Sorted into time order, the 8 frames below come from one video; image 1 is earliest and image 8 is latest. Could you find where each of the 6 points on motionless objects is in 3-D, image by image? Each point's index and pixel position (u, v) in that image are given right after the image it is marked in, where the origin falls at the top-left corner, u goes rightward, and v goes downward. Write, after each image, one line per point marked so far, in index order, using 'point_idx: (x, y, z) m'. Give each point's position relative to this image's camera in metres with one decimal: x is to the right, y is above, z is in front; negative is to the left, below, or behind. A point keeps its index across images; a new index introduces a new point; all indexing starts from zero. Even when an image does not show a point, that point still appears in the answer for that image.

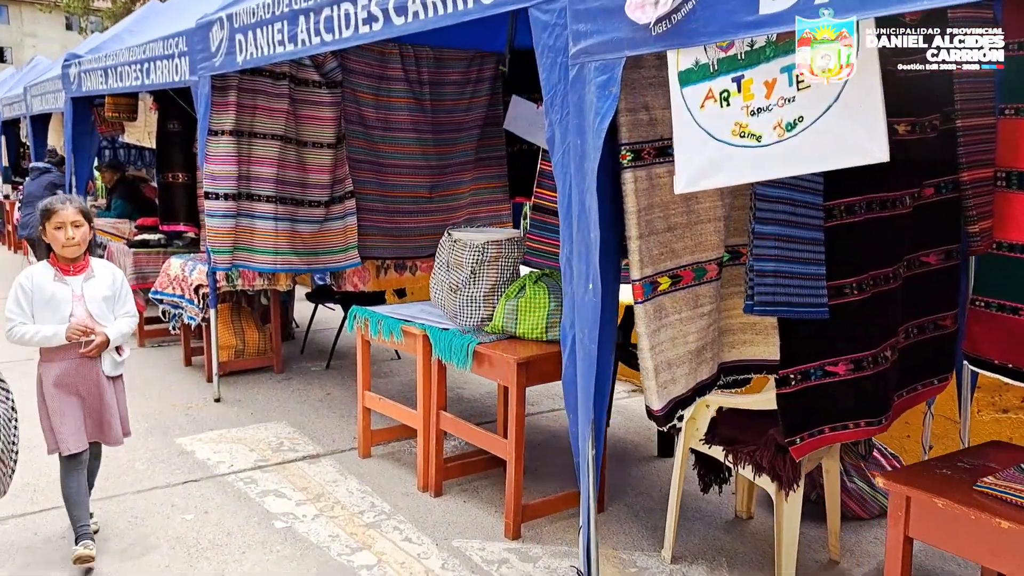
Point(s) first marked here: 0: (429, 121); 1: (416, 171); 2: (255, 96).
0: (-0.5, +0.9, +4.6) m
1: (-0.5, +0.6, +4.6) m
2: (-1.2, +0.9, +4.1) m
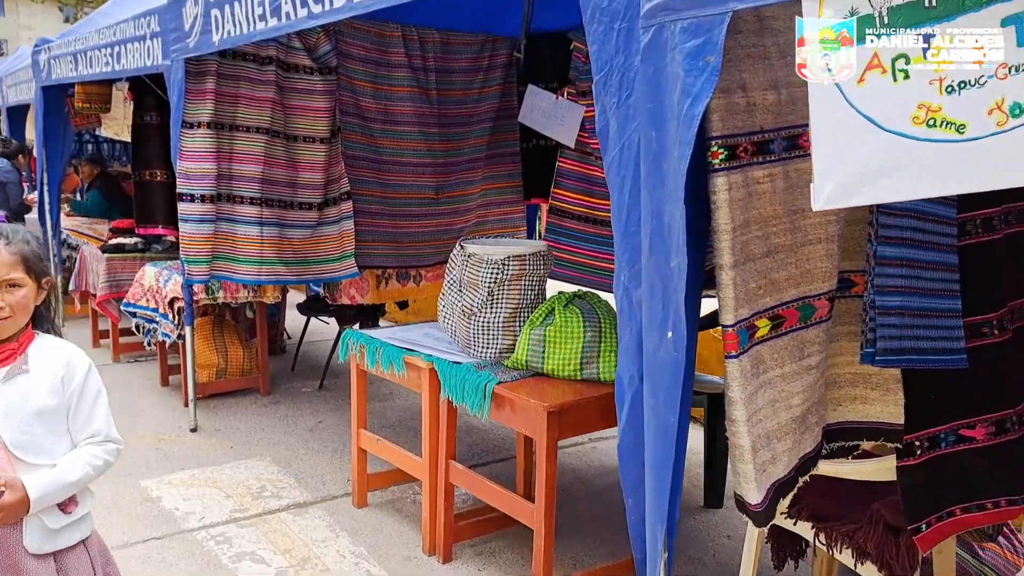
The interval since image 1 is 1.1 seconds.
0: (-0.4, +0.8, +4.1) m
1: (-0.5, +0.6, +4.1) m
2: (-1.2, +0.9, +3.6) m
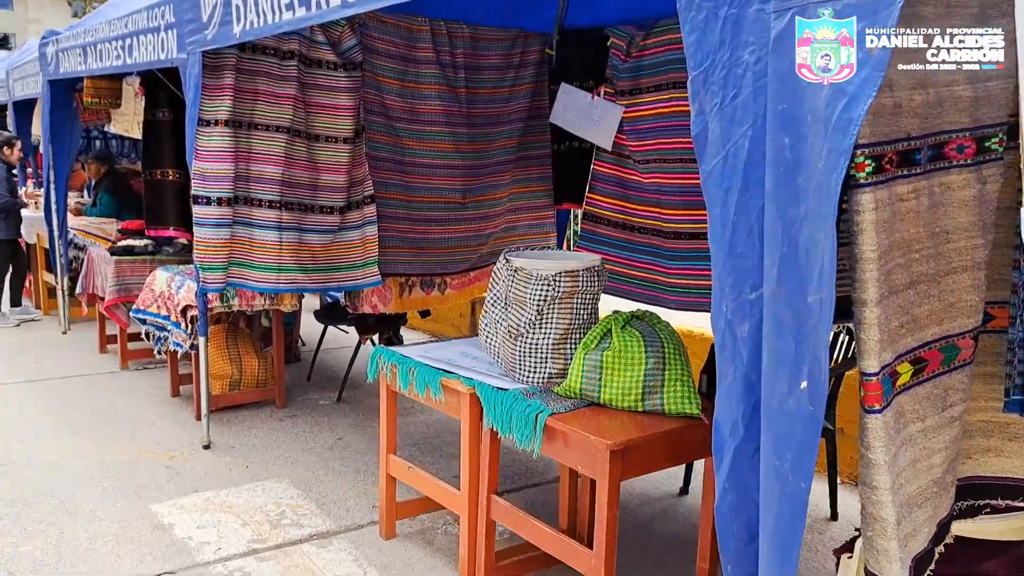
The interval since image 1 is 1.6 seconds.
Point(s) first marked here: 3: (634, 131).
0: (-0.2, +0.8, +3.9) m
1: (-0.3, +0.5, +3.9) m
2: (-1.0, +0.8, +3.3) m
3: (+0.5, +0.7, +3.7) m
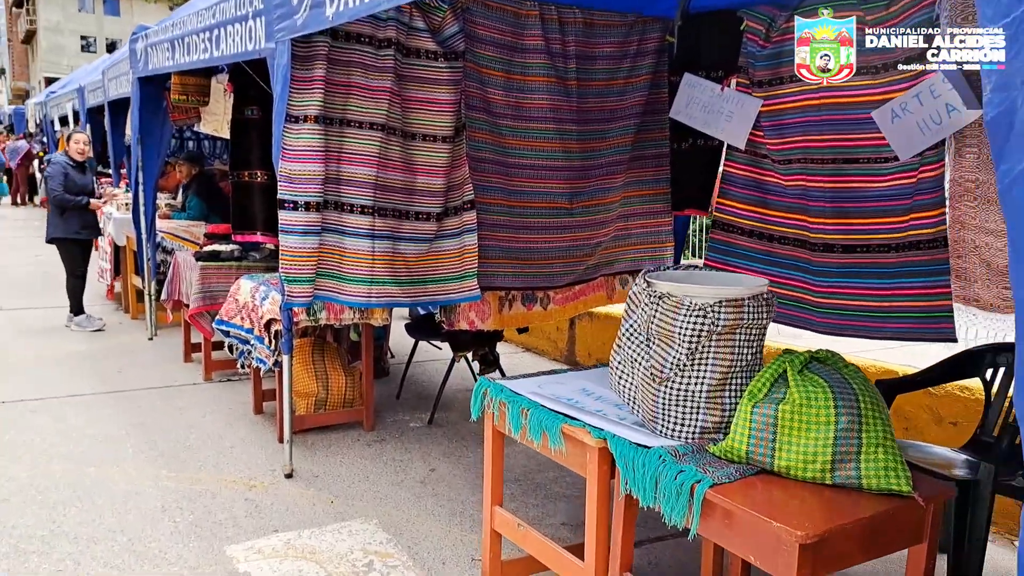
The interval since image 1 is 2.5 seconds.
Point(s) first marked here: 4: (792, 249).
0: (+0.3, +0.7, +3.5) m
1: (+0.2, +0.5, +3.5) m
2: (-0.6, +0.8, +3.0) m
3: (+1.0, +0.6, +3.3) m
4: (+1.1, +0.2, +3.3) m
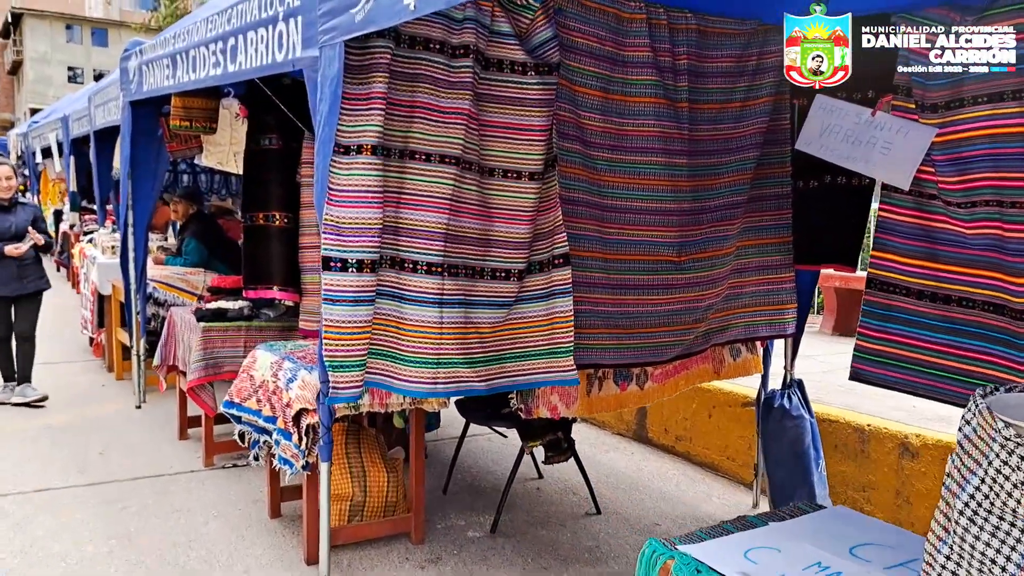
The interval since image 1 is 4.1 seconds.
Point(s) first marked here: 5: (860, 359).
0: (+0.6, +0.5, +2.7) m
1: (+0.5, +0.2, +2.7) m
2: (-0.3, +0.5, +2.3) m
3: (+1.3, +0.4, +2.5) m
4: (+1.4, -0.1, +2.5) m
5: (+1.1, -0.2, +2.8) m
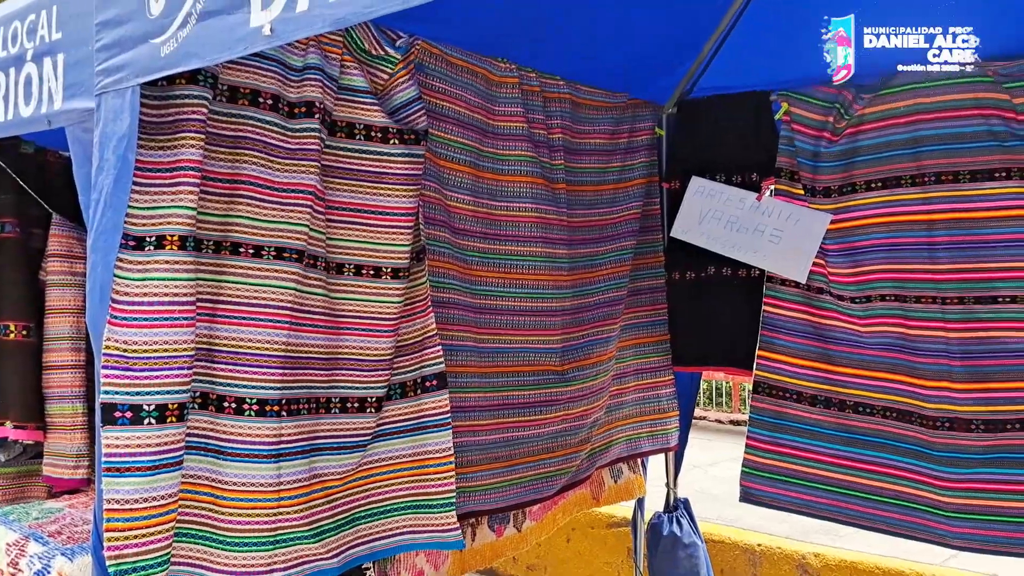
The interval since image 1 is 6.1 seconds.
0: (+0.1, +0.2, +2.3) m
1: (+0.1, -0.1, +2.2) m
2: (-0.5, +0.3, +1.6) m
3: (+0.9, +0.1, +2.3) m
4: (+1.0, -0.4, +2.3) m
5: (+0.7, -0.5, +2.5) m
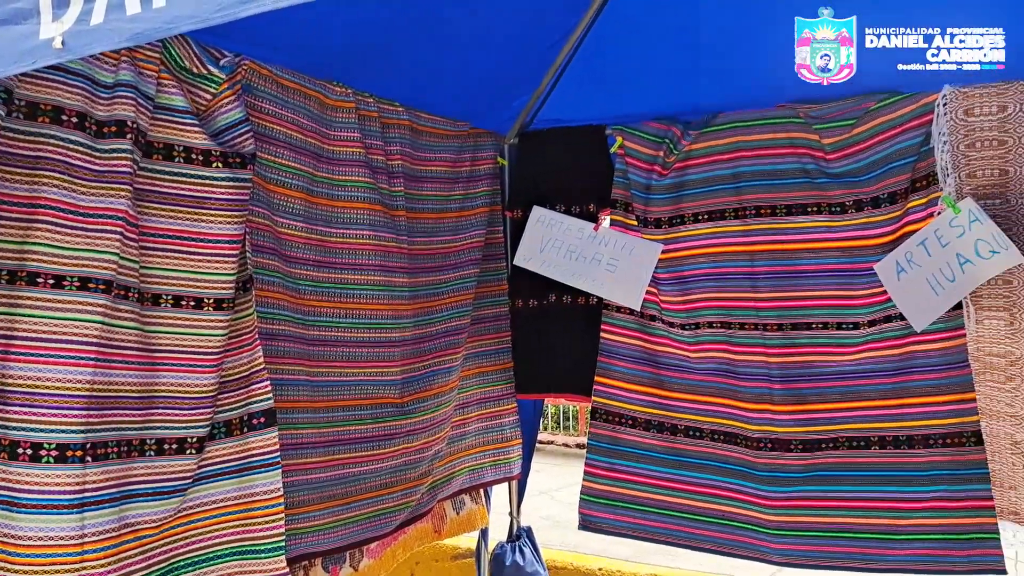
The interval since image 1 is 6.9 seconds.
0: (-0.3, +0.1, +2.3) m
1: (-0.3, -0.2, +2.2) m
2: (-0.8, +0.2, +1.5) m
3: (+0.5, 0.0, +2.4) m
4: (+0.6, -0.4, +2.4) m
5: (+0.2, -0.6, +2.5) m
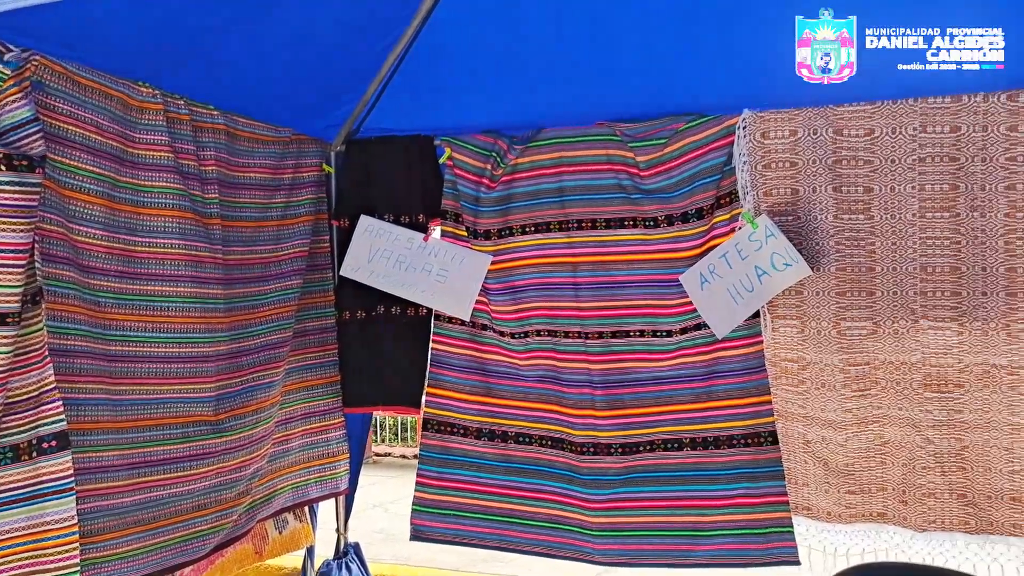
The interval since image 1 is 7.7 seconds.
0: (-0.7, +0.1, +2.2) m
1: (-0.8, -0.2, +2.1) m
2: (-1.2, +0.2, +1.3) m
3: (0.0, 0.0, +2.4) m
4: (+0.1, -0.5, +2.4) m
5: (-0.3, -0.7, +2.5) m
